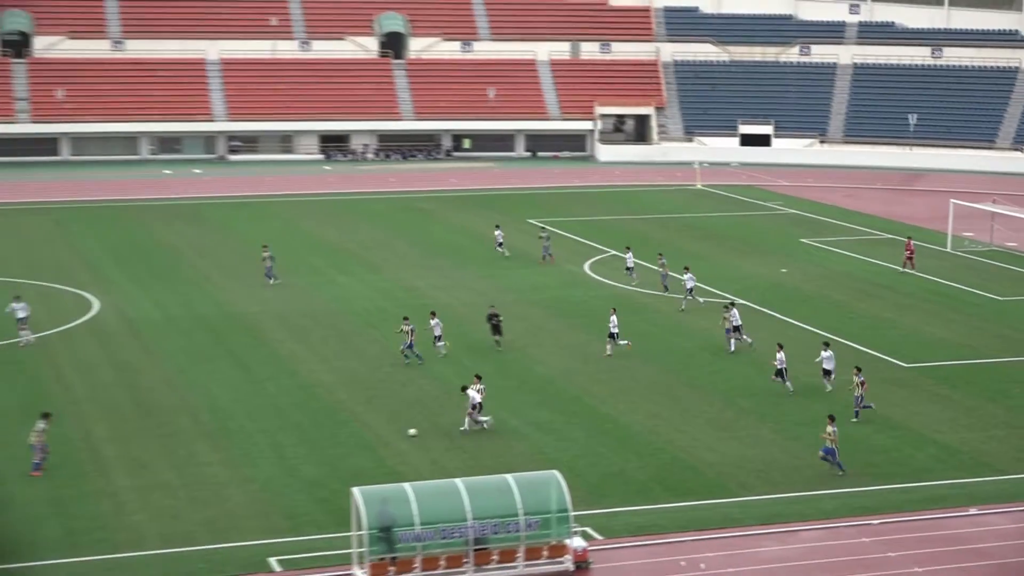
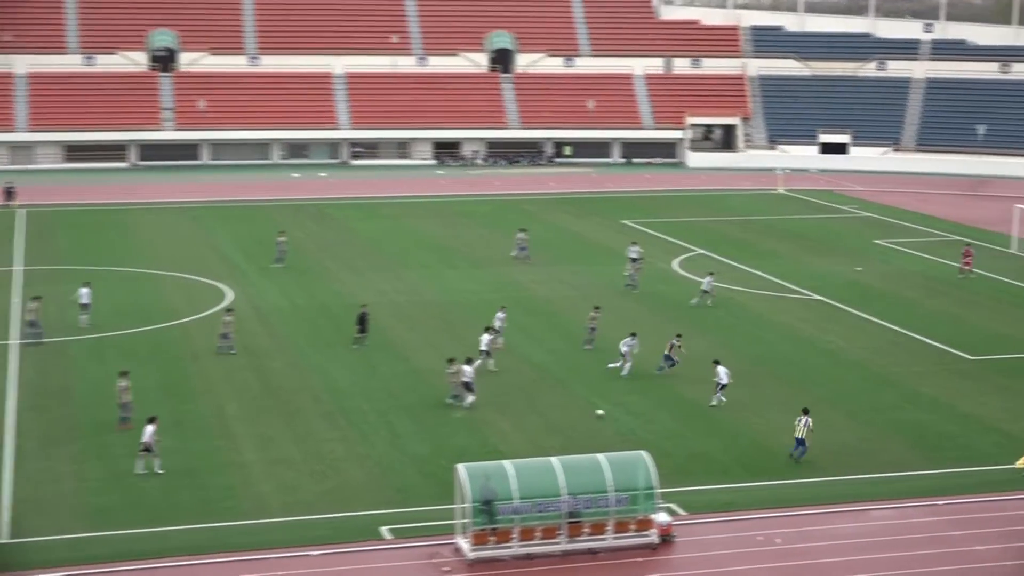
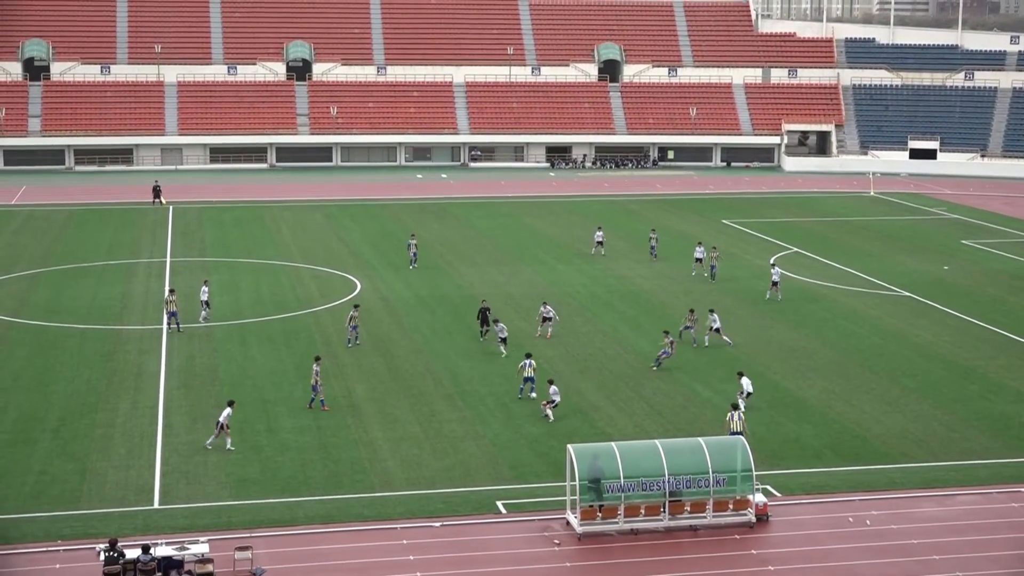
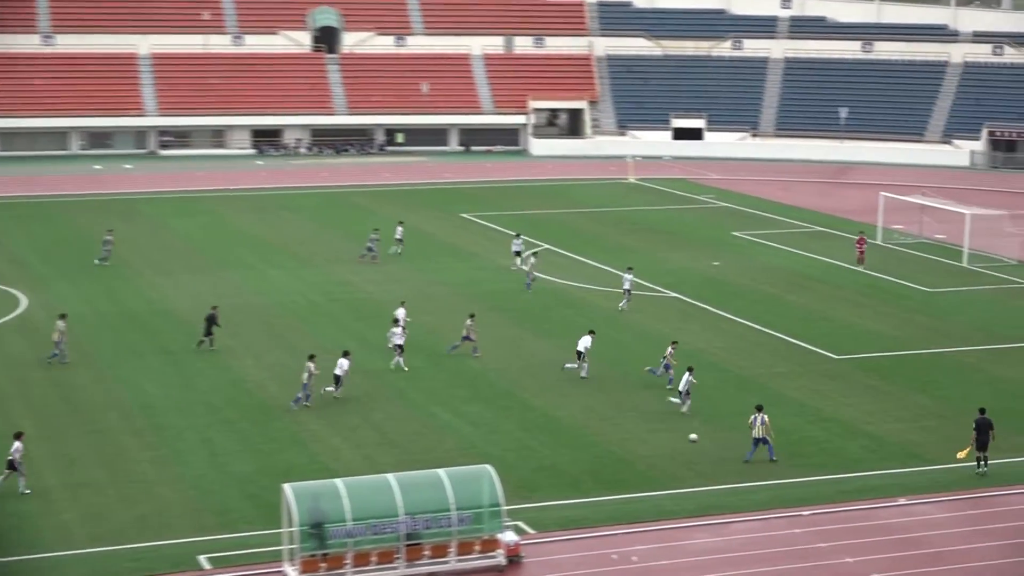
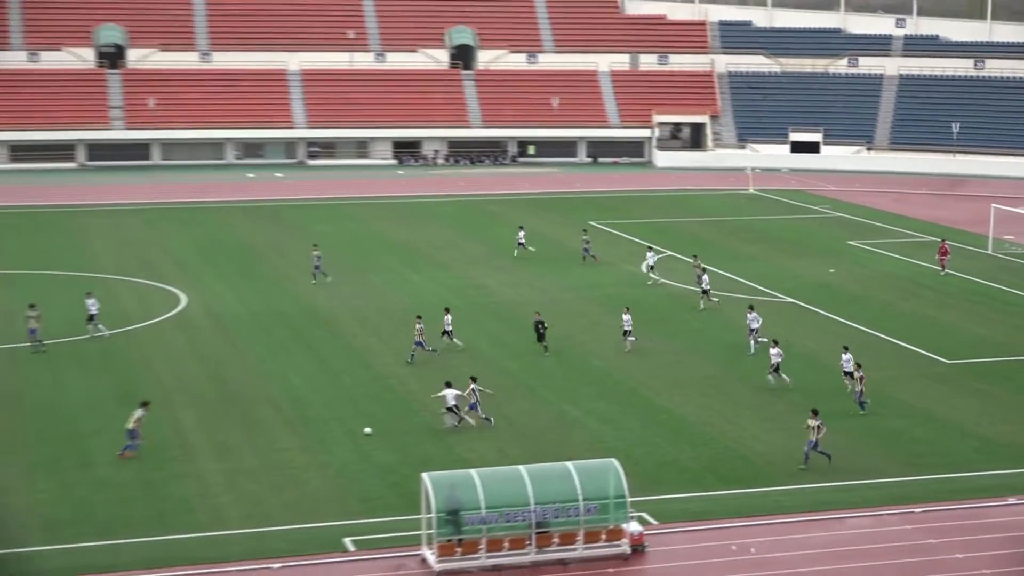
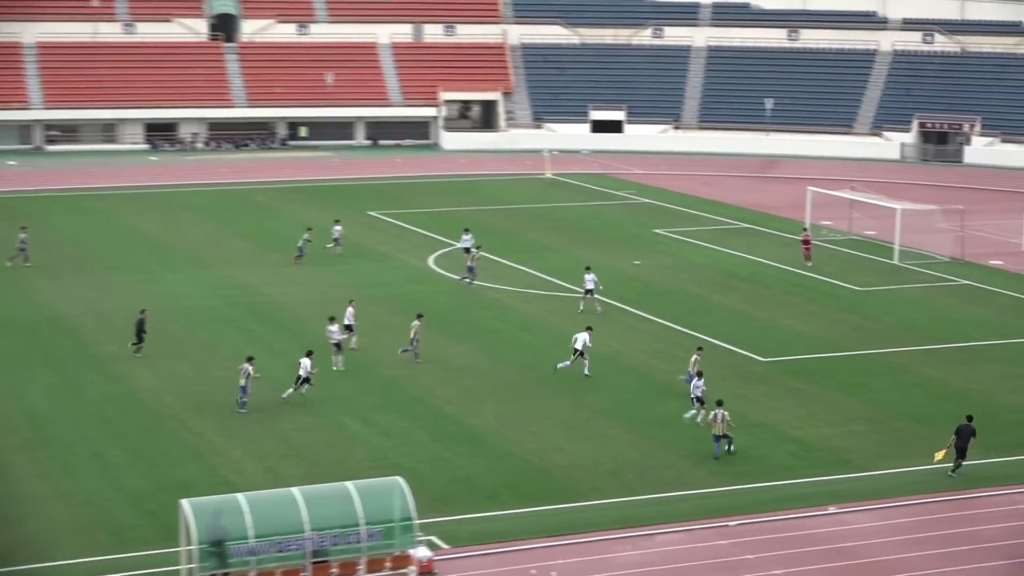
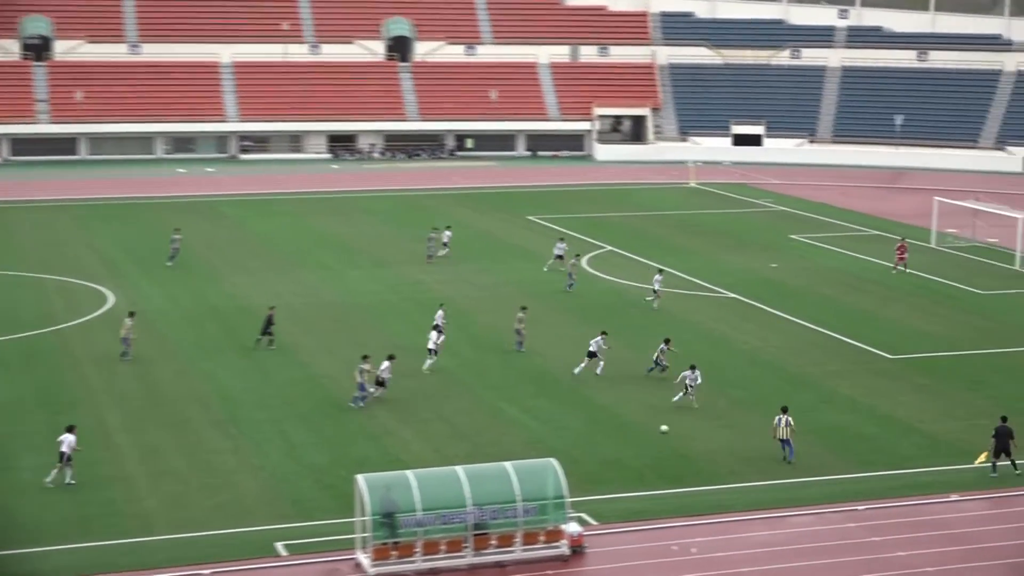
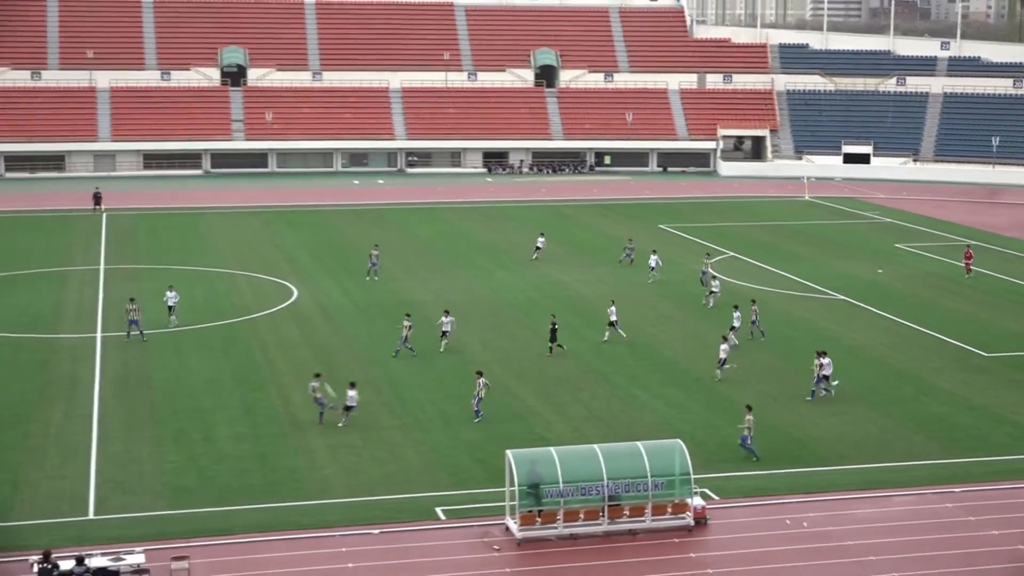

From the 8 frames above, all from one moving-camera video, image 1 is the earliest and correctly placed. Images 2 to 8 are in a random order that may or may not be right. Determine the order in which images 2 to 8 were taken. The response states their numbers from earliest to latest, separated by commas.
5, 8, 3, 2, 7, 4, 6
